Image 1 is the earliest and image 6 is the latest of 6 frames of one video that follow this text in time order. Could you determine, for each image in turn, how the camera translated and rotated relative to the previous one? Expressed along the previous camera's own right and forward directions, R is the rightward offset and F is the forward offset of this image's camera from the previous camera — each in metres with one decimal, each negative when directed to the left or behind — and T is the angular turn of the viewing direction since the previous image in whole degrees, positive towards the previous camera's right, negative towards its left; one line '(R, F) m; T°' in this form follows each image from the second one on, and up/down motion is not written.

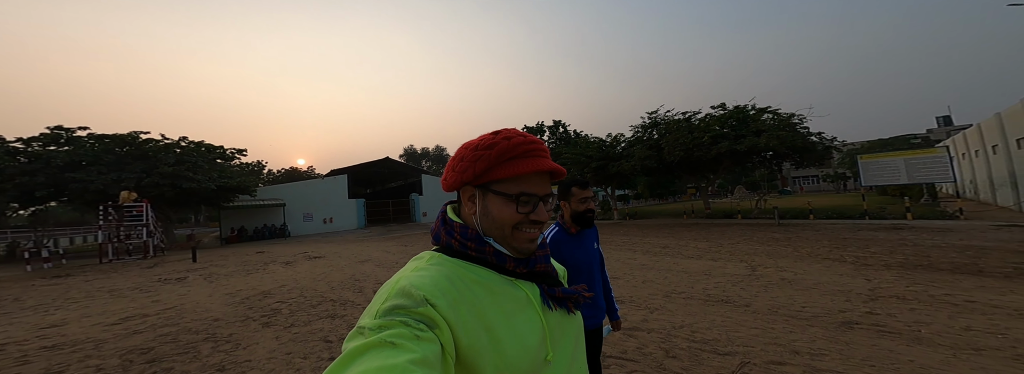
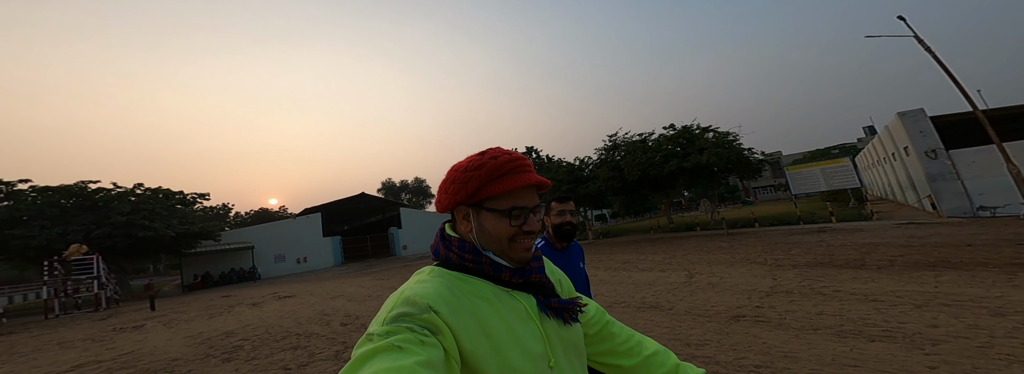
(+0.7, -0.8) m; +3°
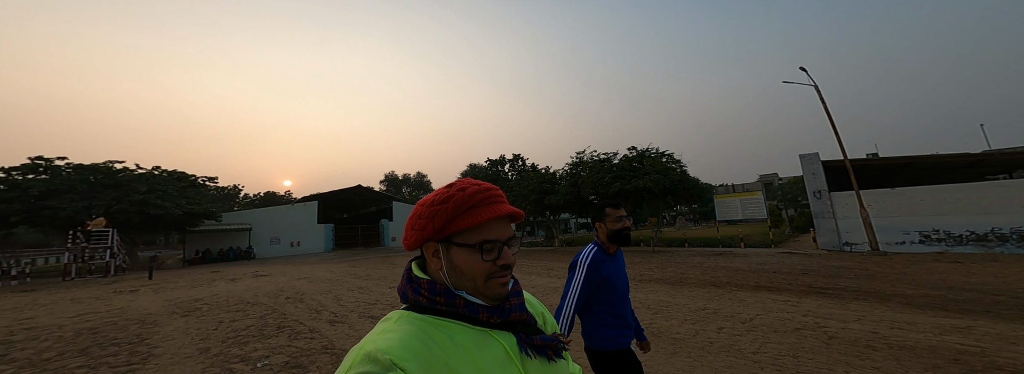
(+3.1, -2.1) m; -2°
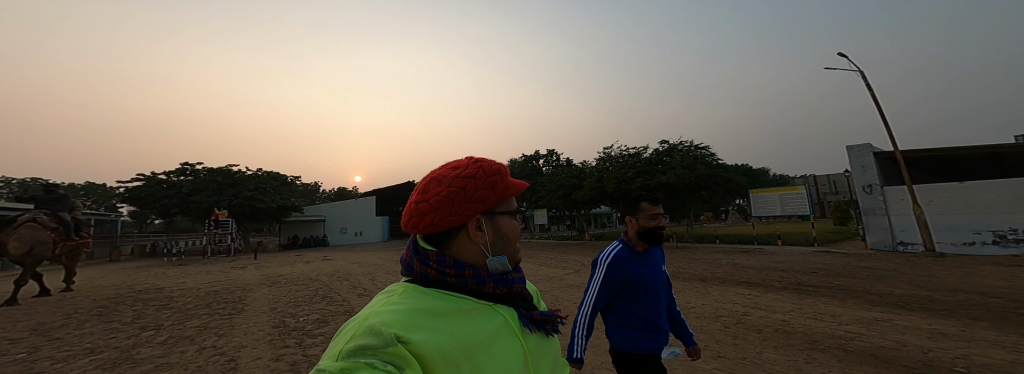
(+1.7, -0.8) m; -10°
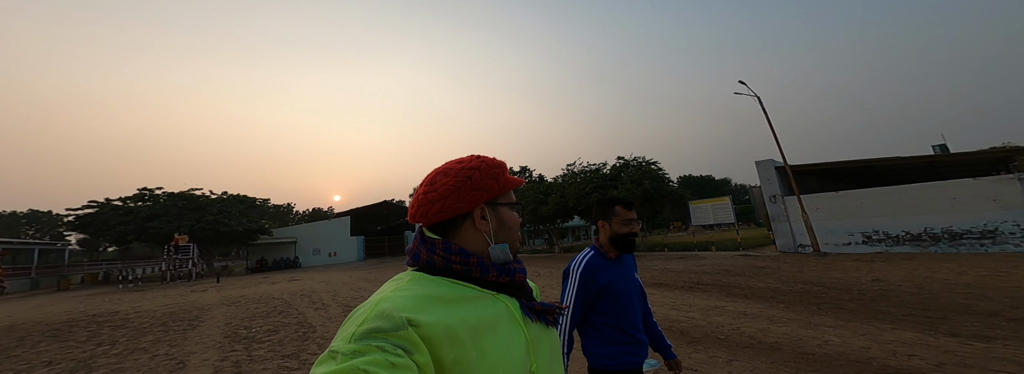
(+0.9, -1.3) m; +4°
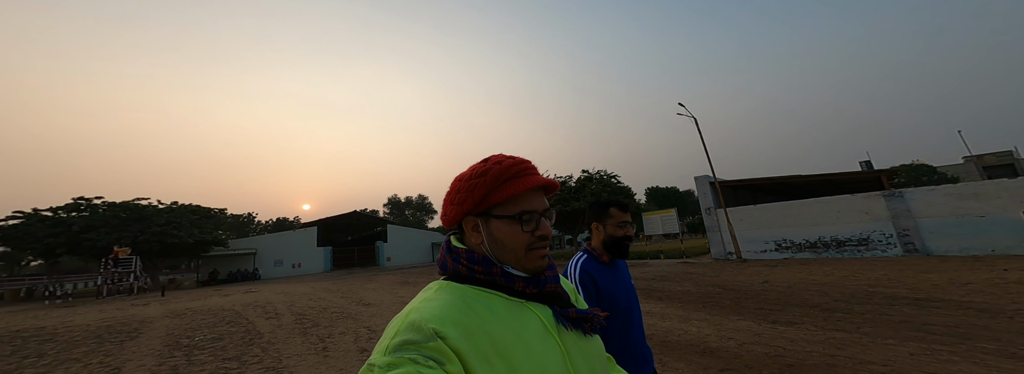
(+0.7, -0.8) m; +4°
